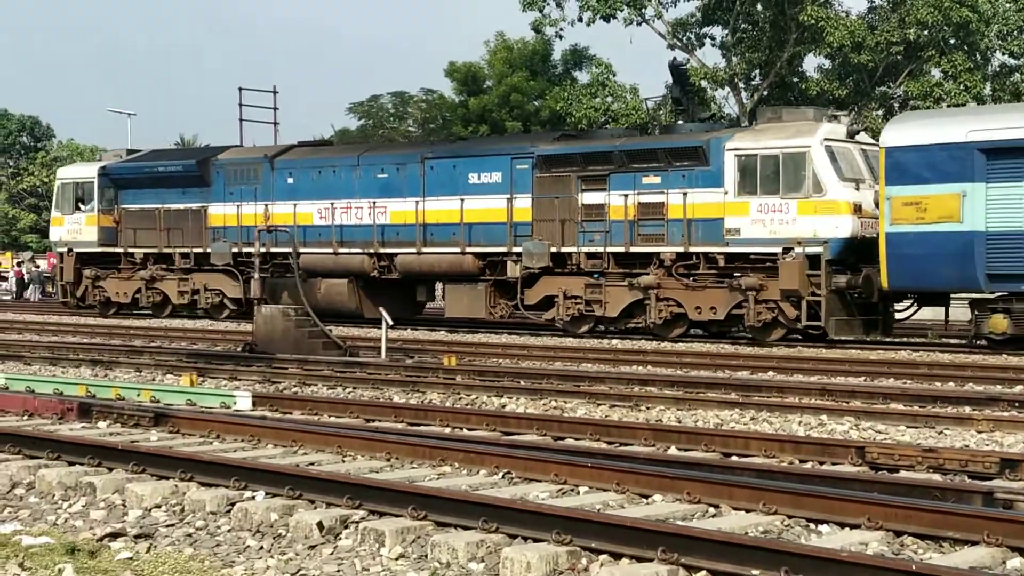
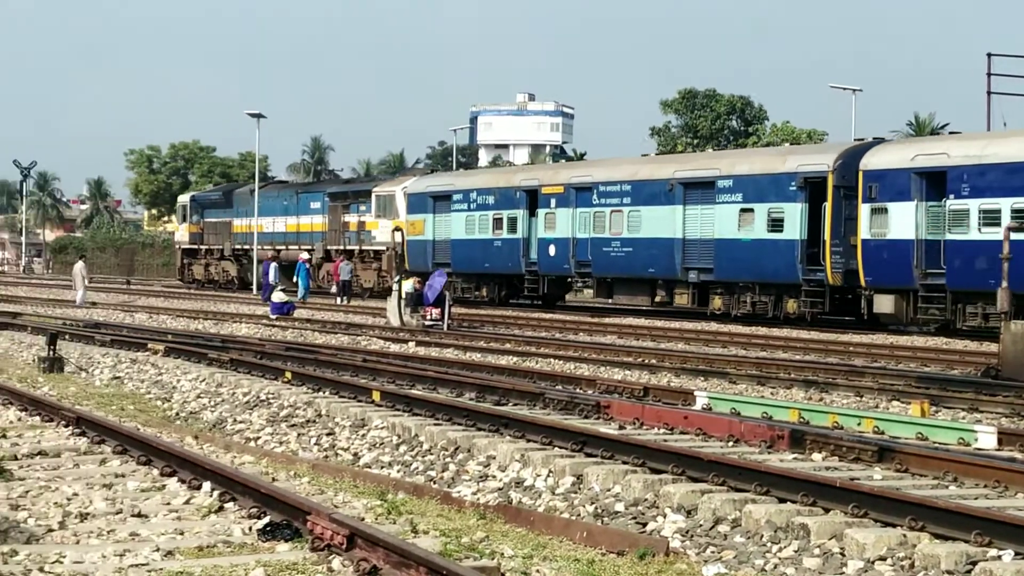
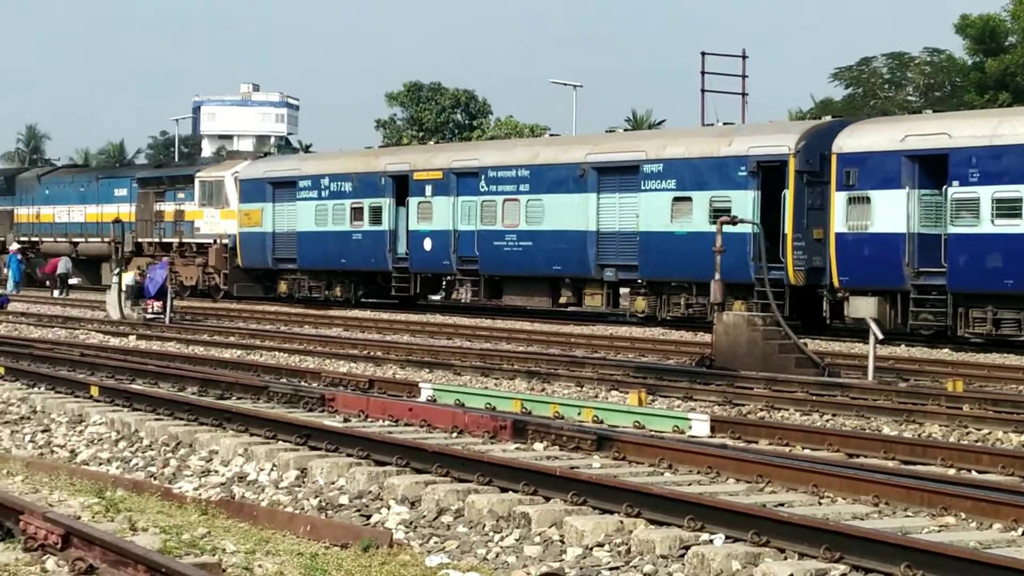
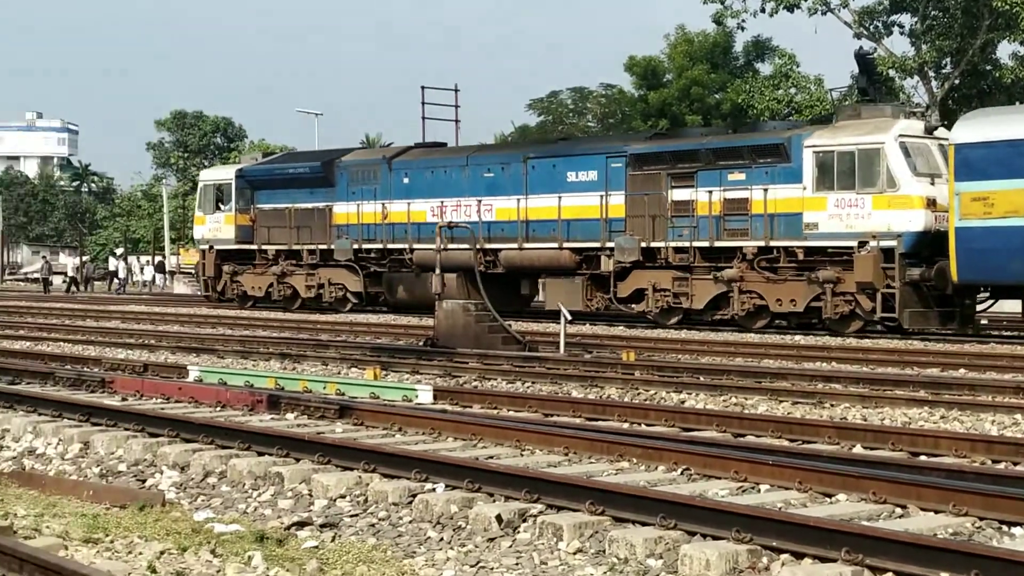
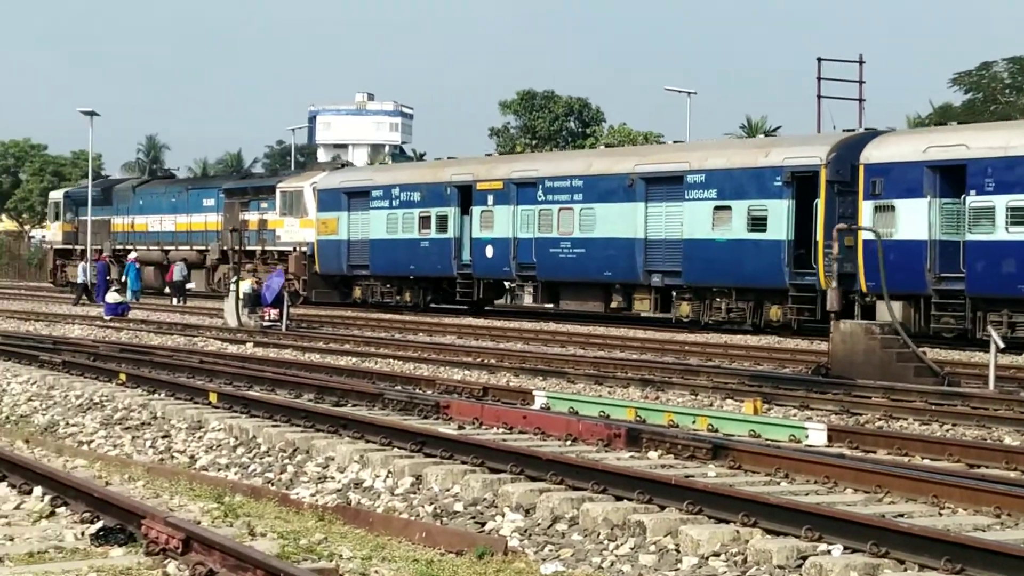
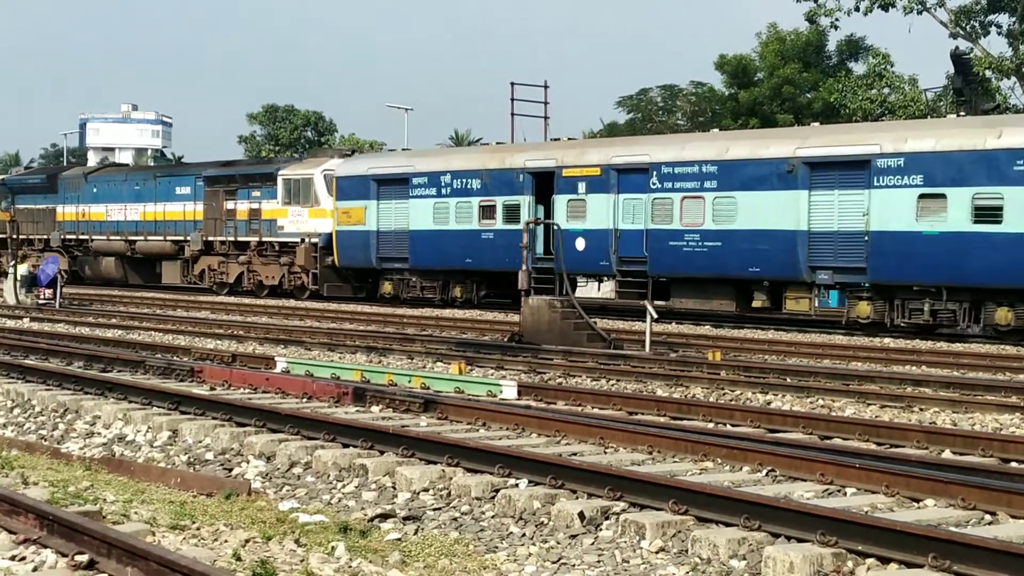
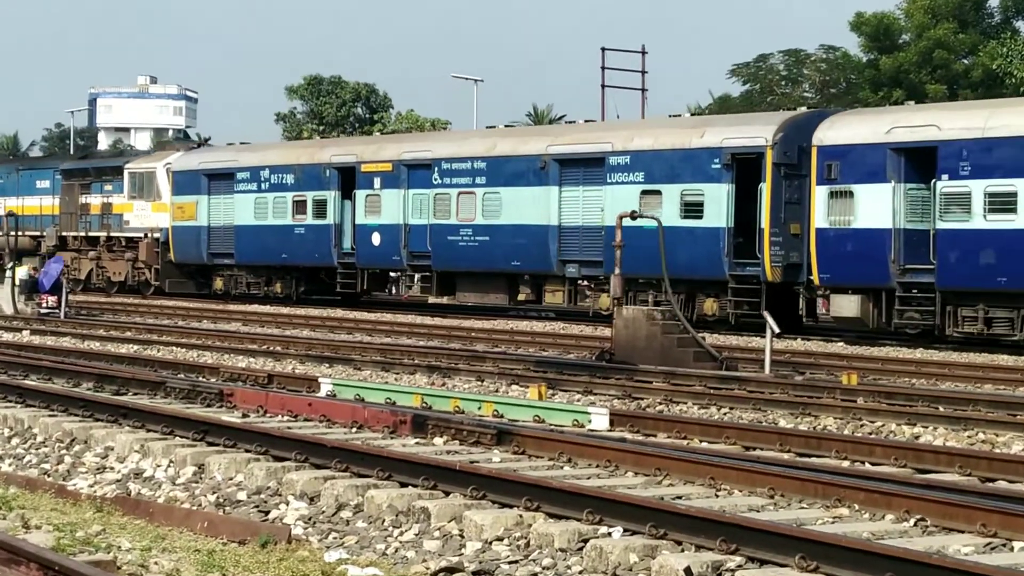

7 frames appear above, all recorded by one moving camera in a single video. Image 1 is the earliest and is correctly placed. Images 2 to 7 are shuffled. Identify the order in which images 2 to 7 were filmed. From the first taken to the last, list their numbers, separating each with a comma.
4, 6, 7, 3, 5, 2
